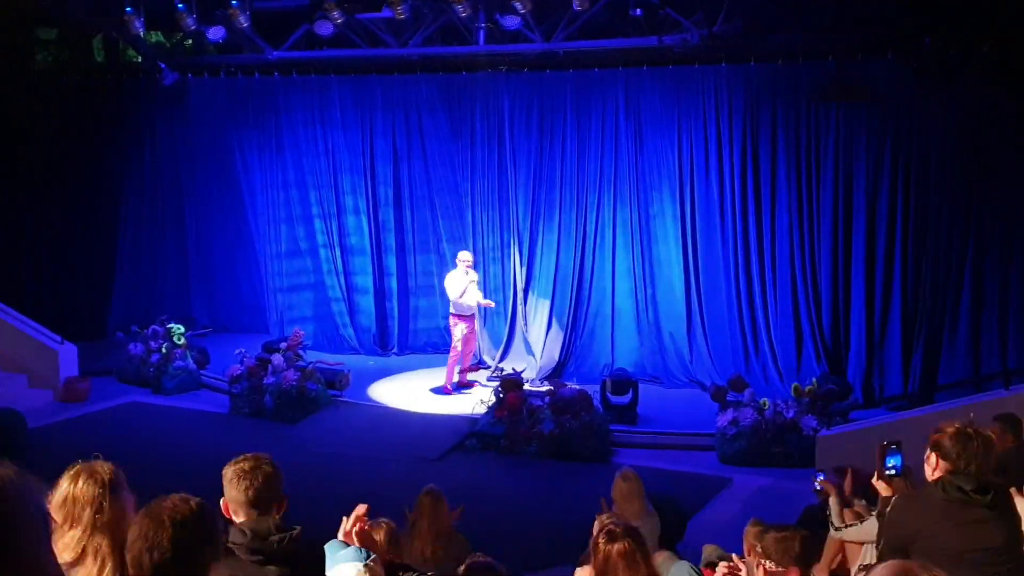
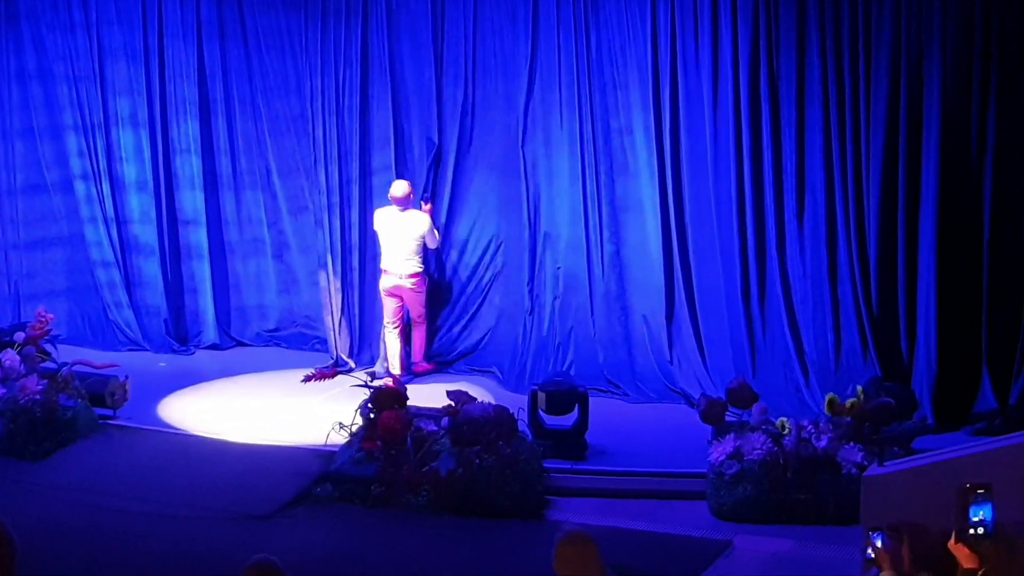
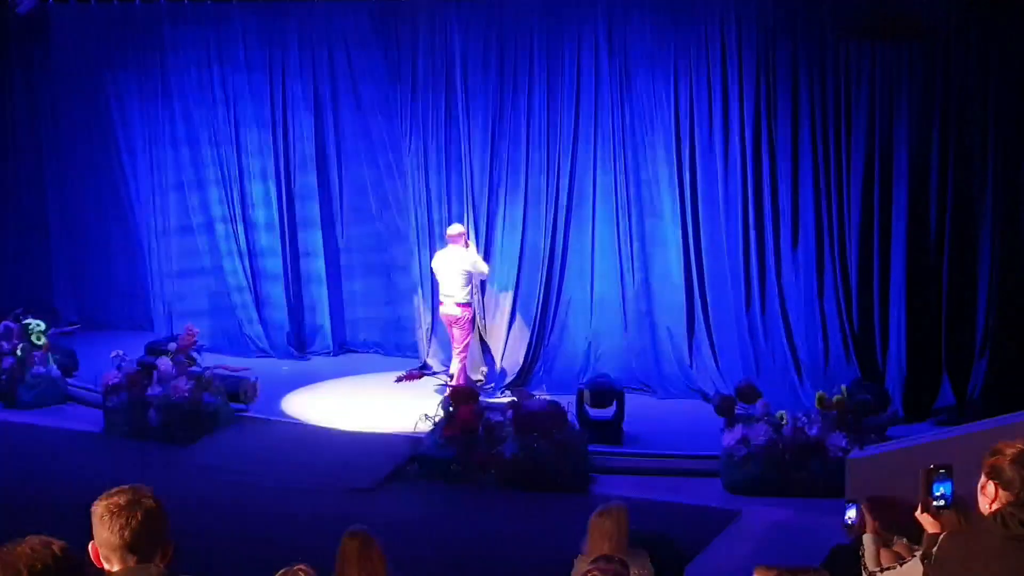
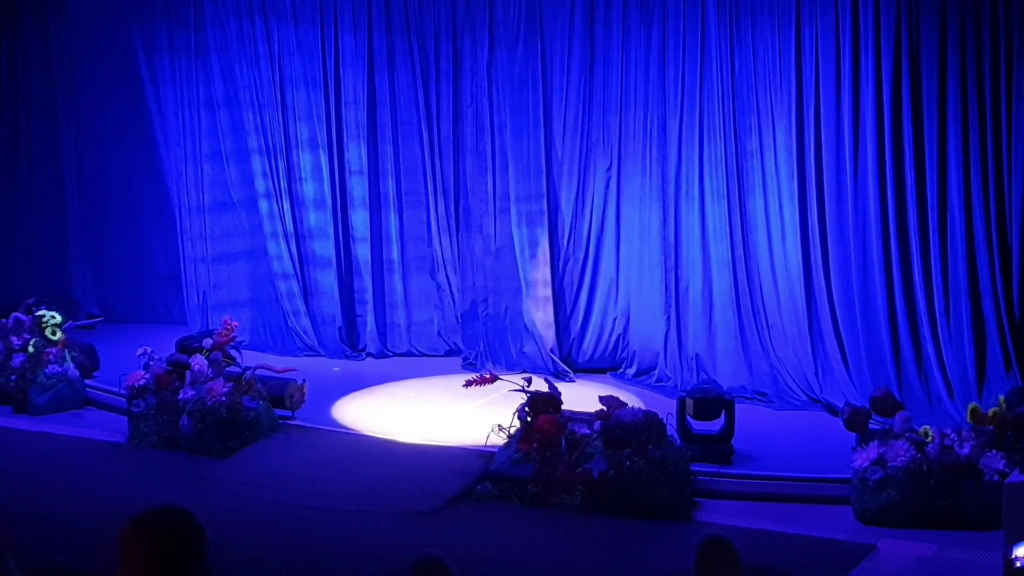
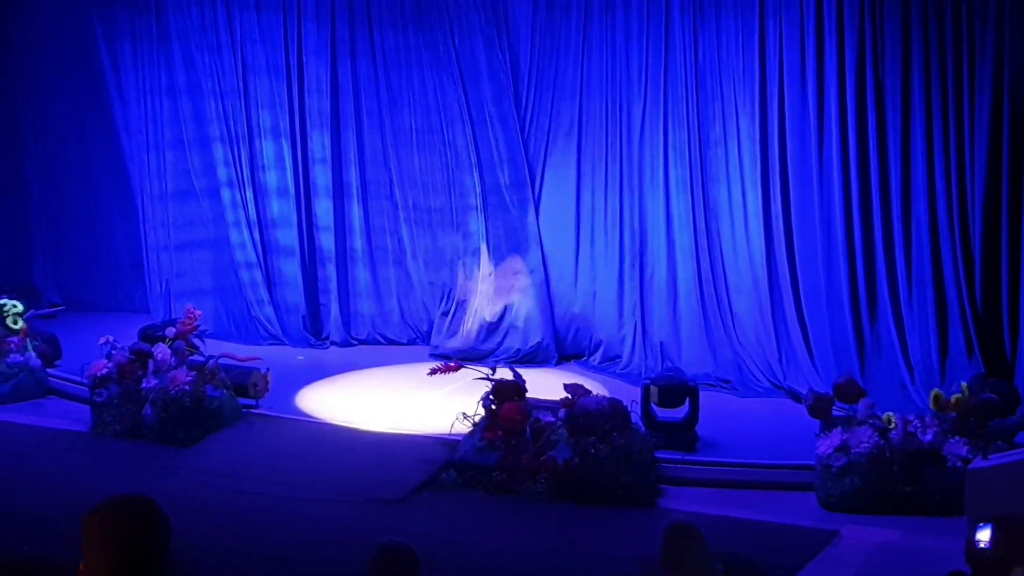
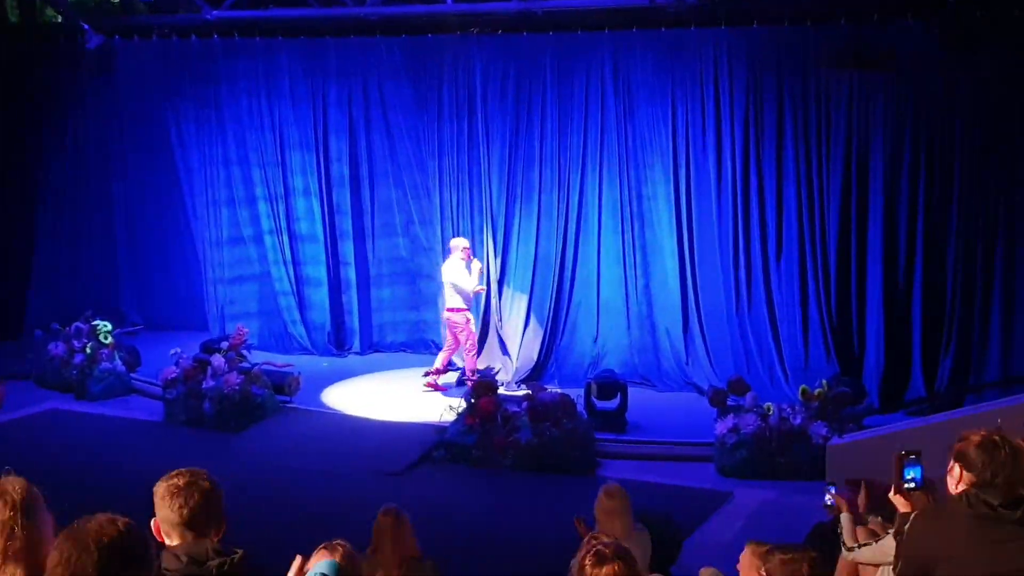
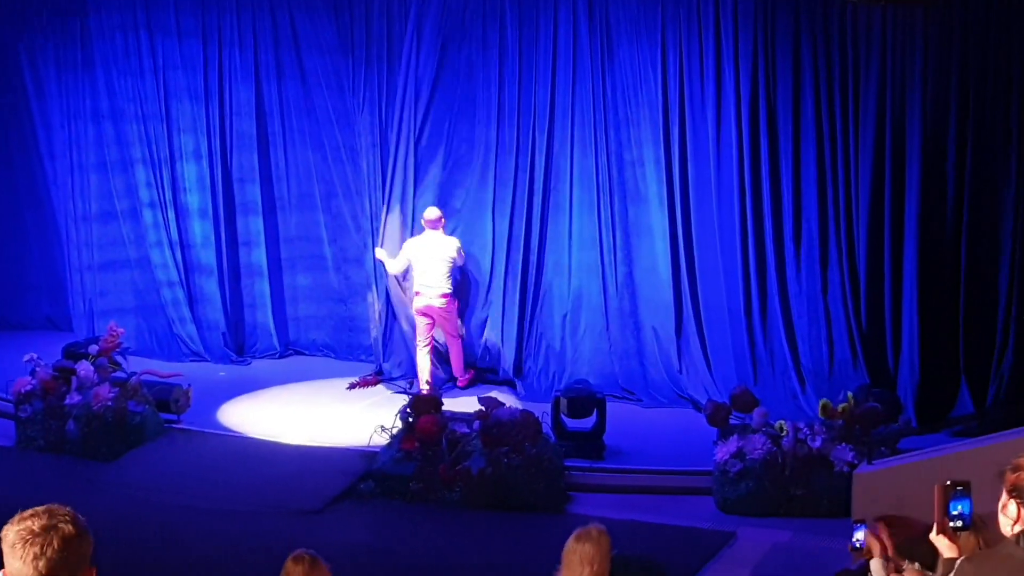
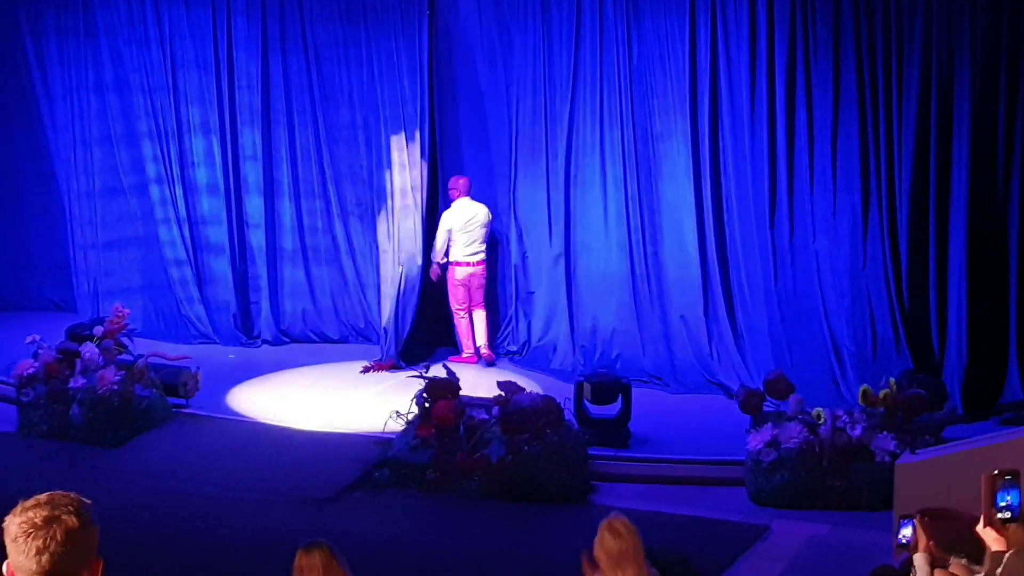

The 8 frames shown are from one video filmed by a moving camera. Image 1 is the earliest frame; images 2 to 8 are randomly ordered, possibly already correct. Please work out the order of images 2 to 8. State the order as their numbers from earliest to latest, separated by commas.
6, 3, 7, 2, 8, 5, 4
